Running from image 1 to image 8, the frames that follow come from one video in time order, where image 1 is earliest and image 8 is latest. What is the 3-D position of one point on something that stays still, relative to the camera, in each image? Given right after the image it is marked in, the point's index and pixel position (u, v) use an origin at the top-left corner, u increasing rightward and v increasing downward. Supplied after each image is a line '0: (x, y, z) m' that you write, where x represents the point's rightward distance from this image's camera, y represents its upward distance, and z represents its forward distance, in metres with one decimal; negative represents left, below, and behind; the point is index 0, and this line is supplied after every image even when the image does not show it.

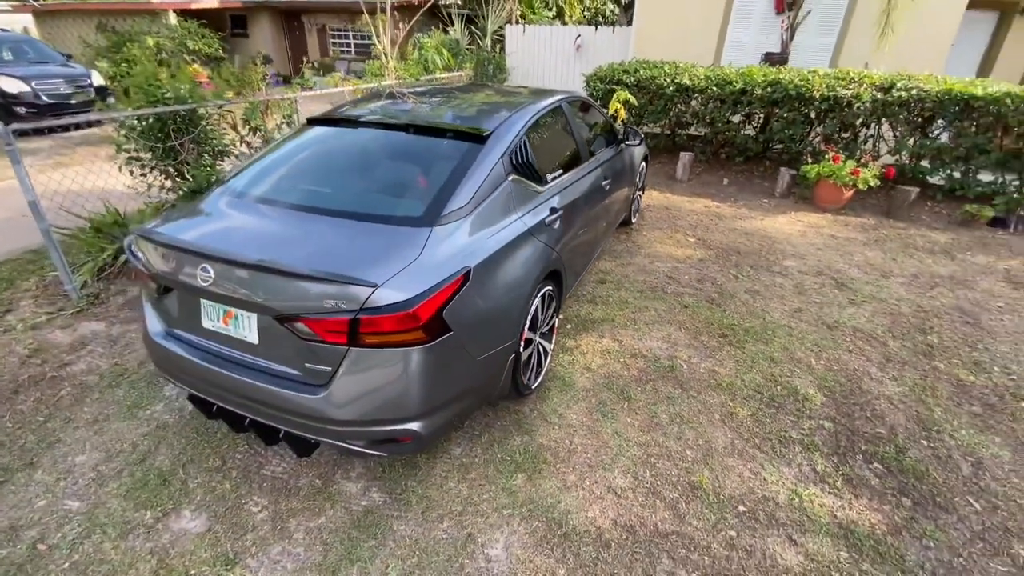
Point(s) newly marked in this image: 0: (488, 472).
0: (-0.1, -1.0, +2.7) m
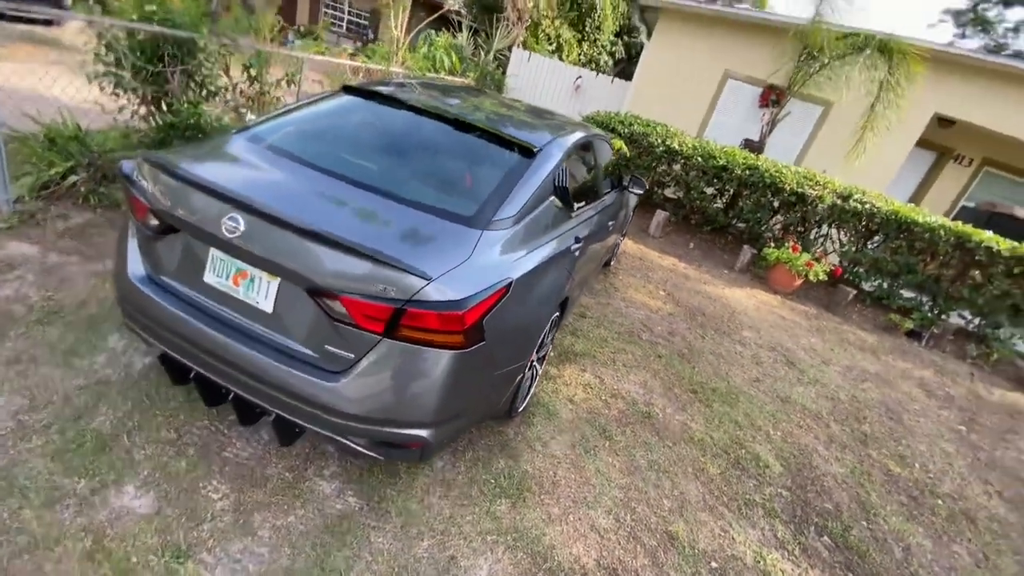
0: (-0.2, -1.1, +2.6) m
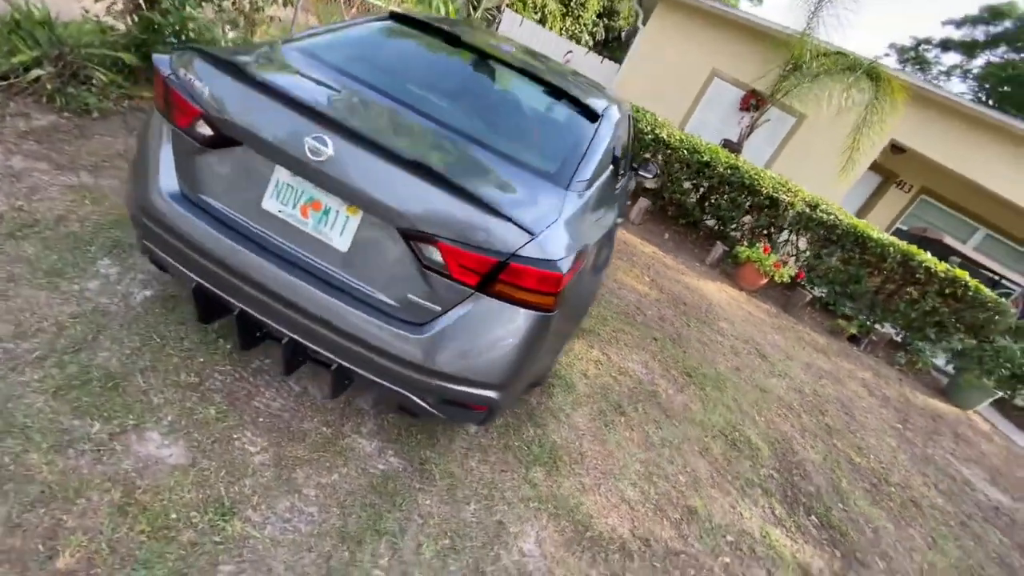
0: (0.0, -0.9, +2.5) m
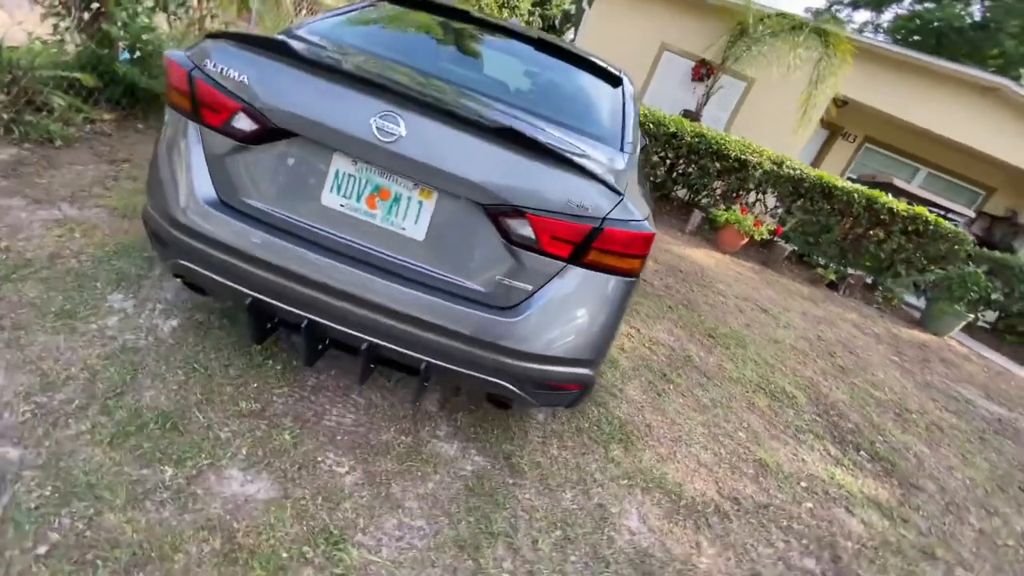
0: (+0.4, -0.8, +2.4) m
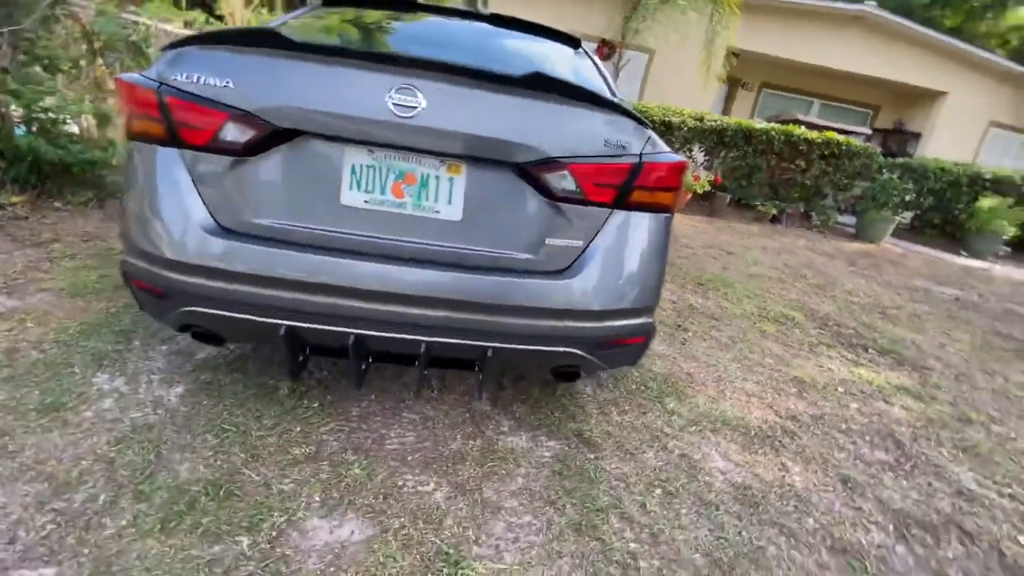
0: (+0.6, -0.6, +2.4) m
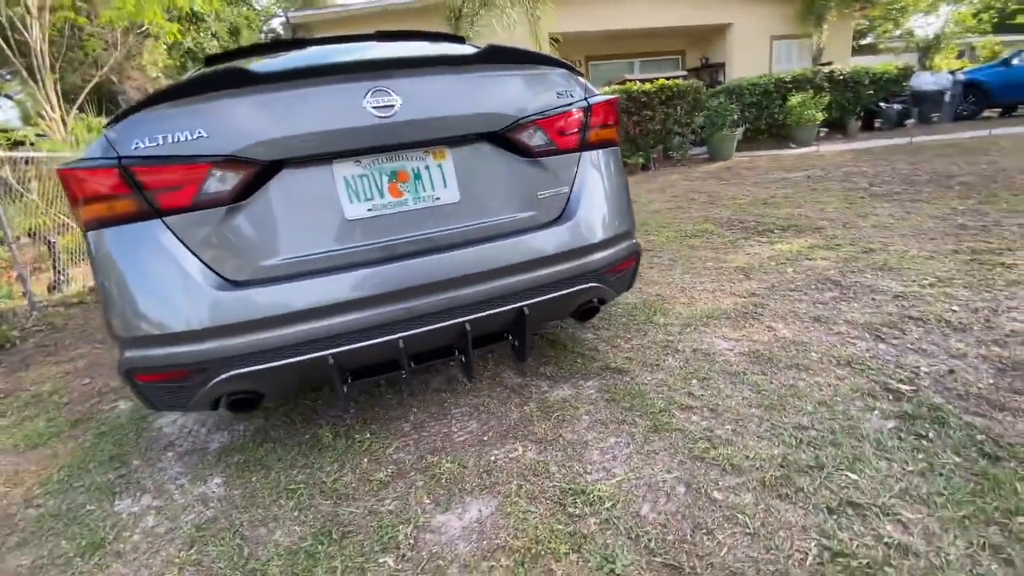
0: (+0.7, -0.2, +2.6) m
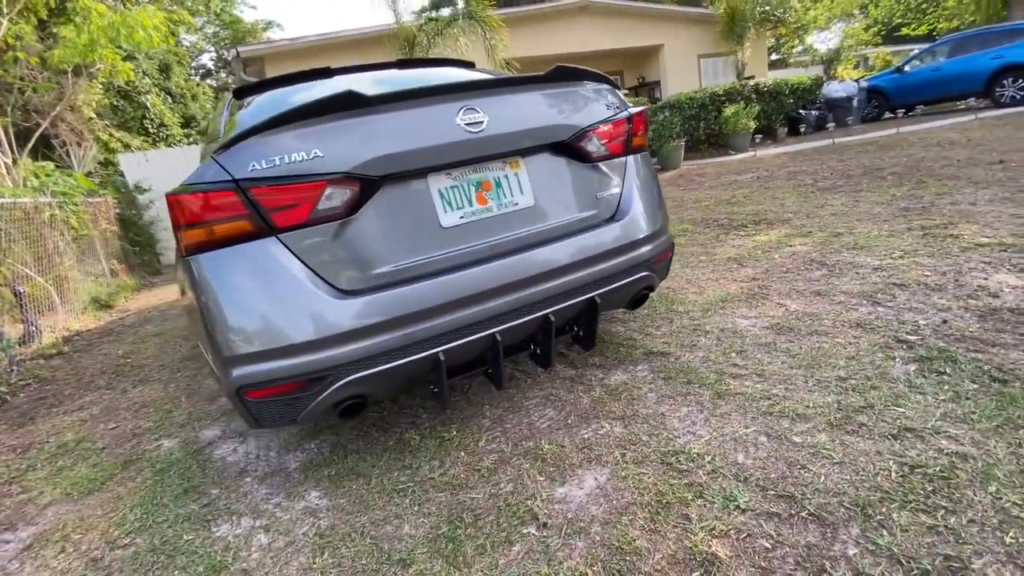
0: (+0.9, -0.2, +2.8) m
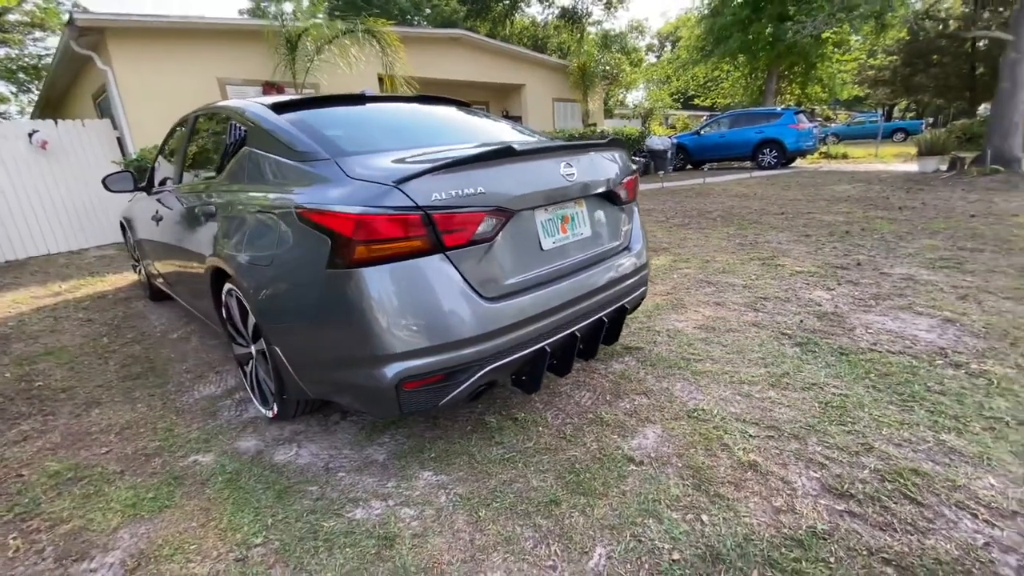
0: (+0.8, -0.3, +3.7) m
